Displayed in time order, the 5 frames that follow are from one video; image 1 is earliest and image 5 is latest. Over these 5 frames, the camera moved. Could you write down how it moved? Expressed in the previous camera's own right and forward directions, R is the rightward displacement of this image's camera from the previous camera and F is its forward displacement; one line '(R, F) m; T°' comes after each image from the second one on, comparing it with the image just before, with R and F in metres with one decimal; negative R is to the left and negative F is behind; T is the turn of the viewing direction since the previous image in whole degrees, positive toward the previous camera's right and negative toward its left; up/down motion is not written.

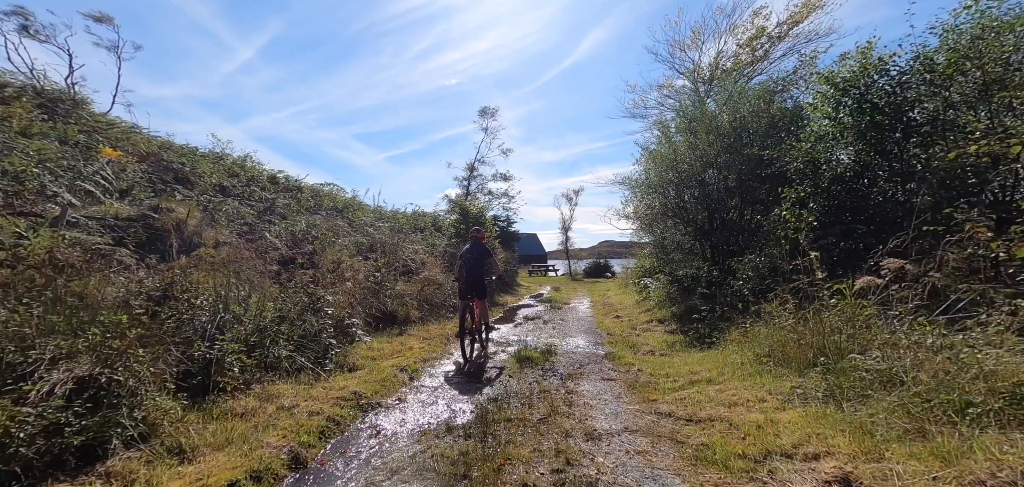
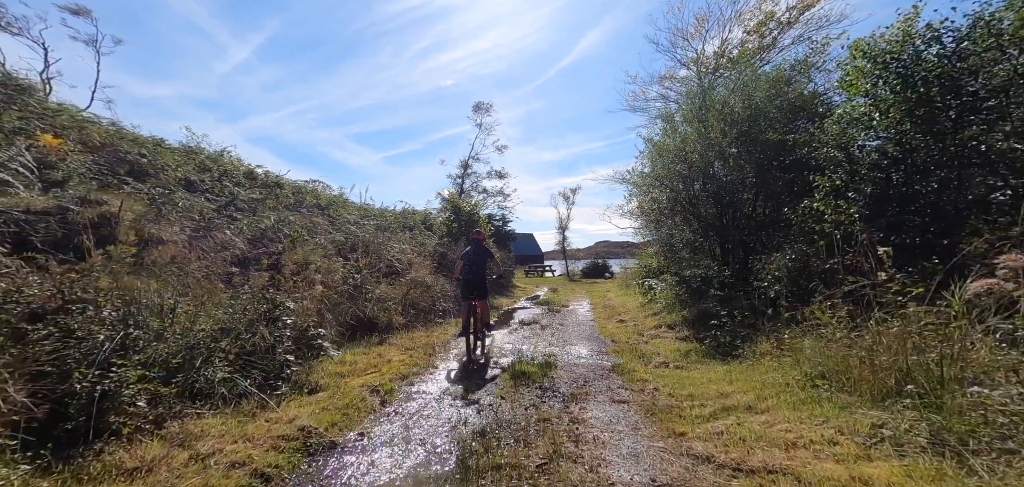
(0.0, +0.8) m; 0°
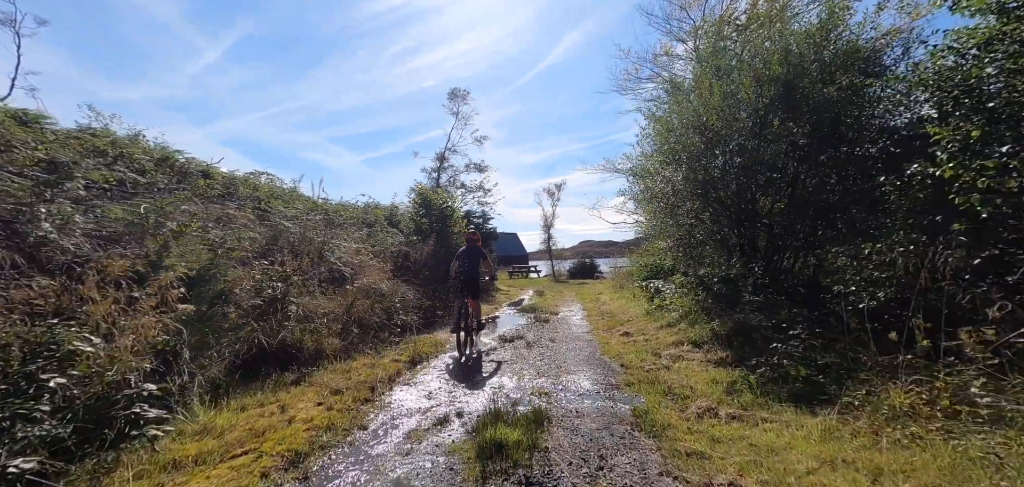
(+0.2, +1.9) m; +2°
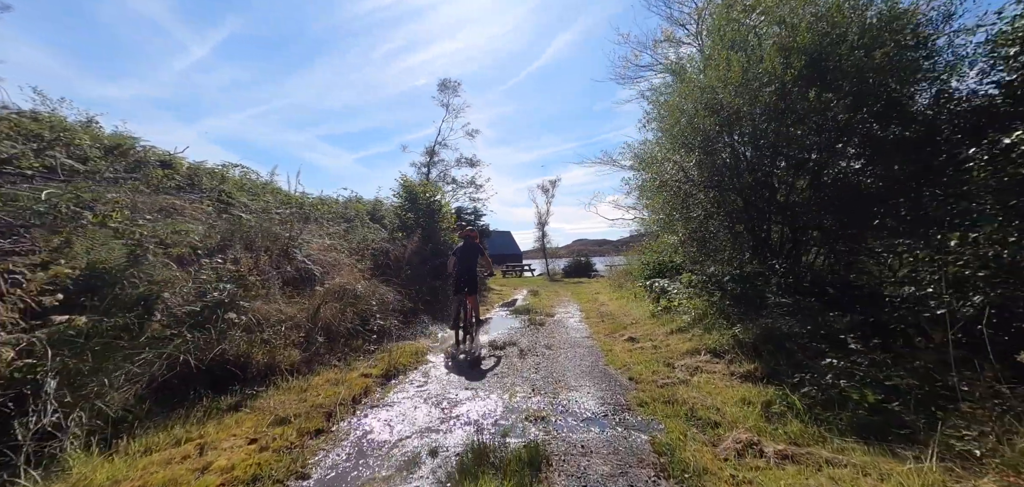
(0.0, +0.9) m; +1°
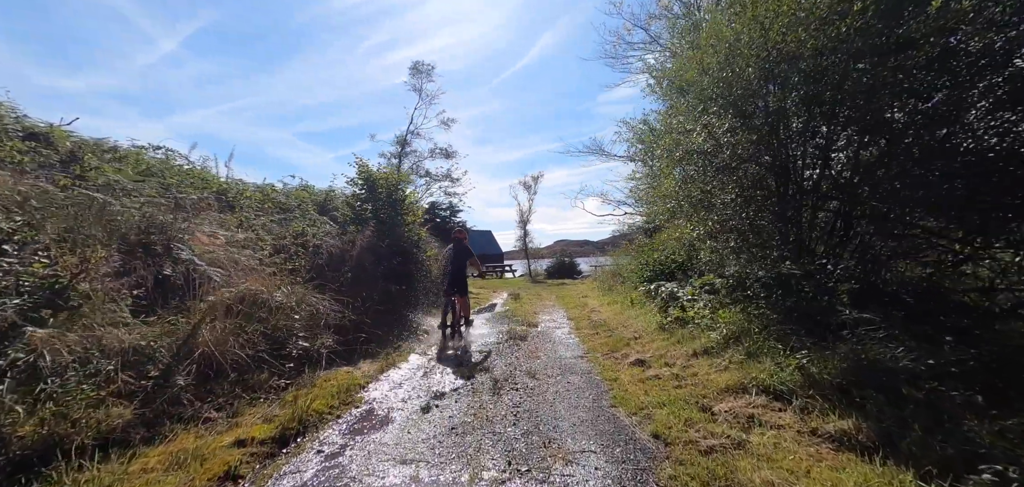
(+0.1, +1.8) m; +3°
